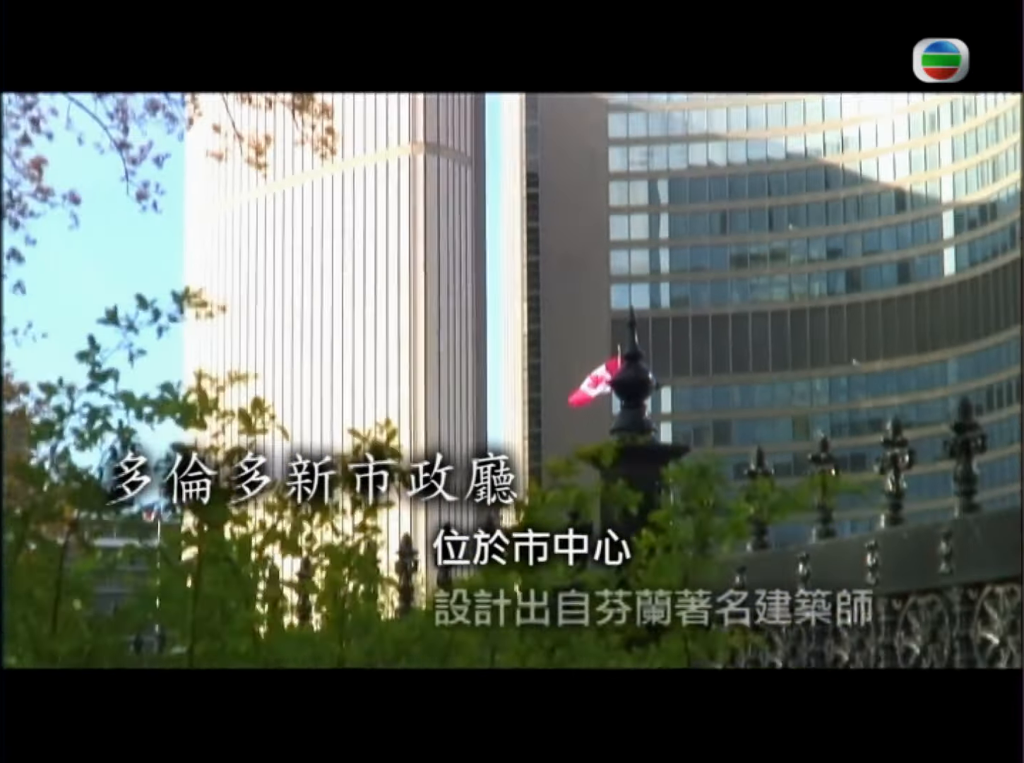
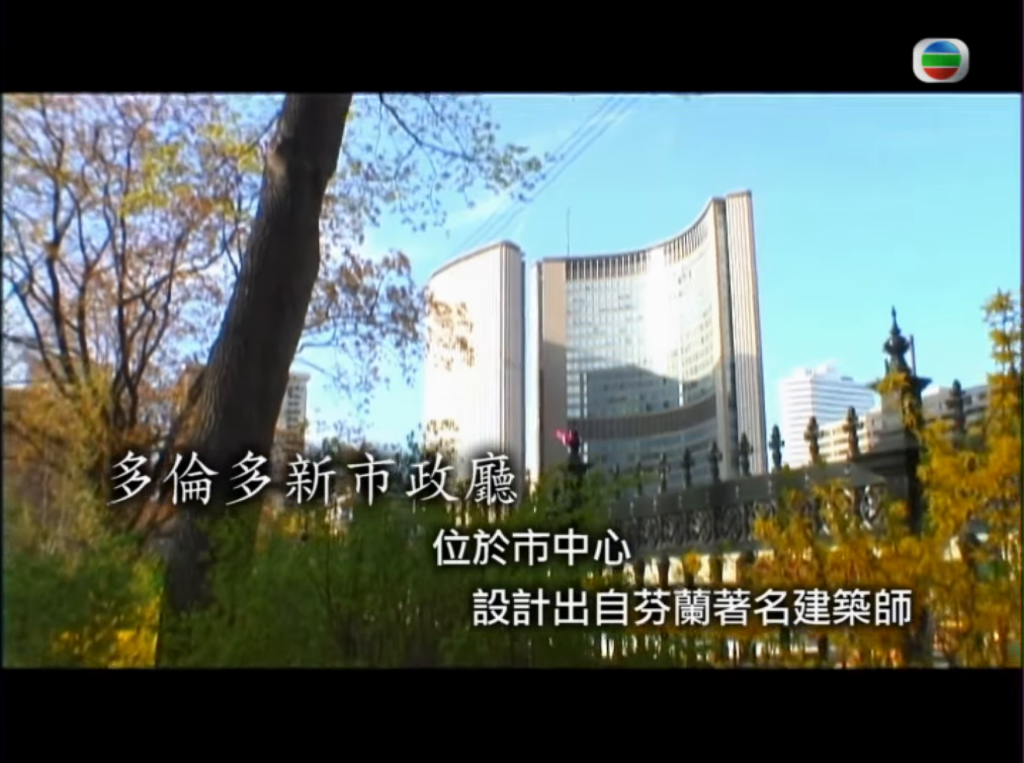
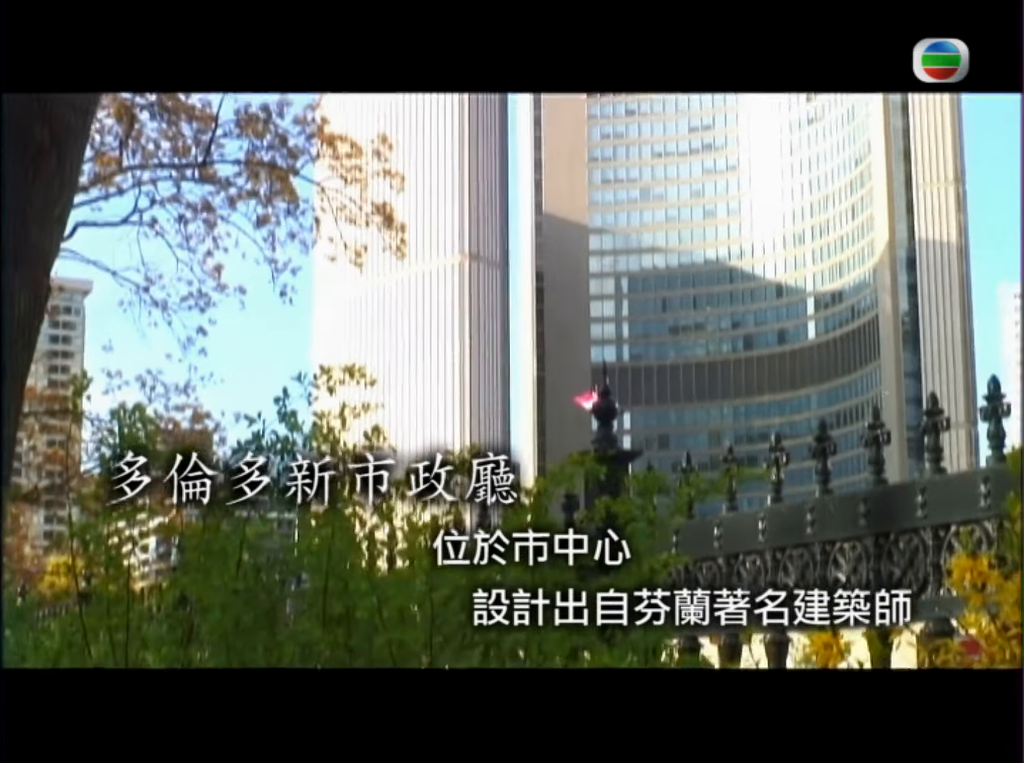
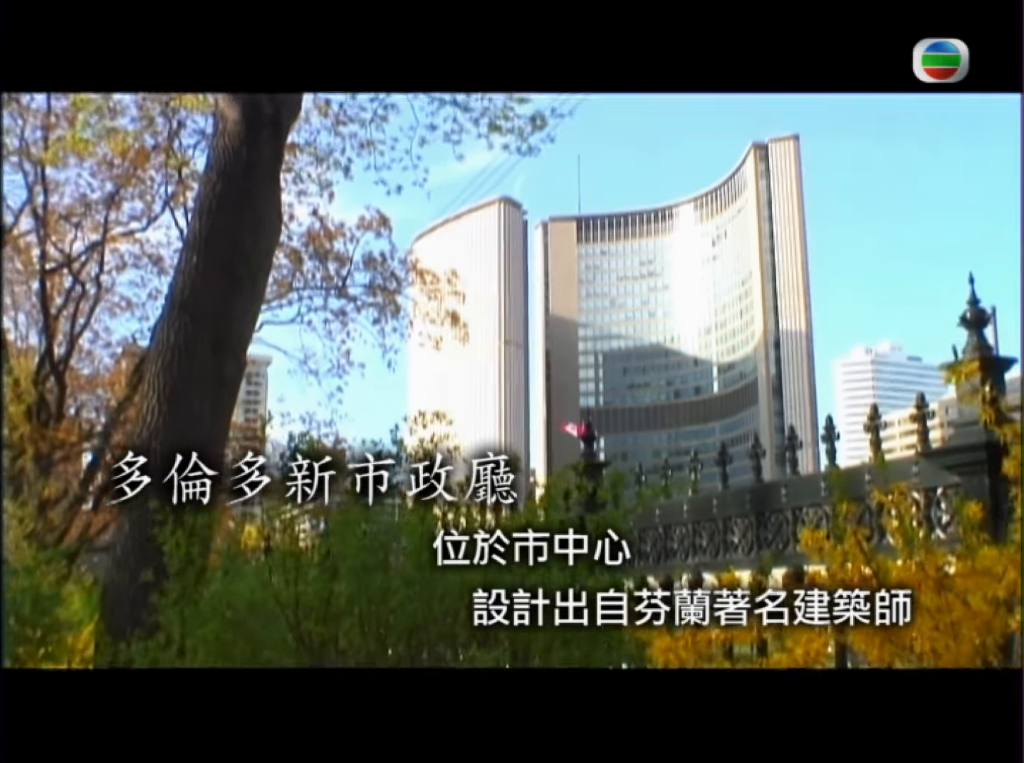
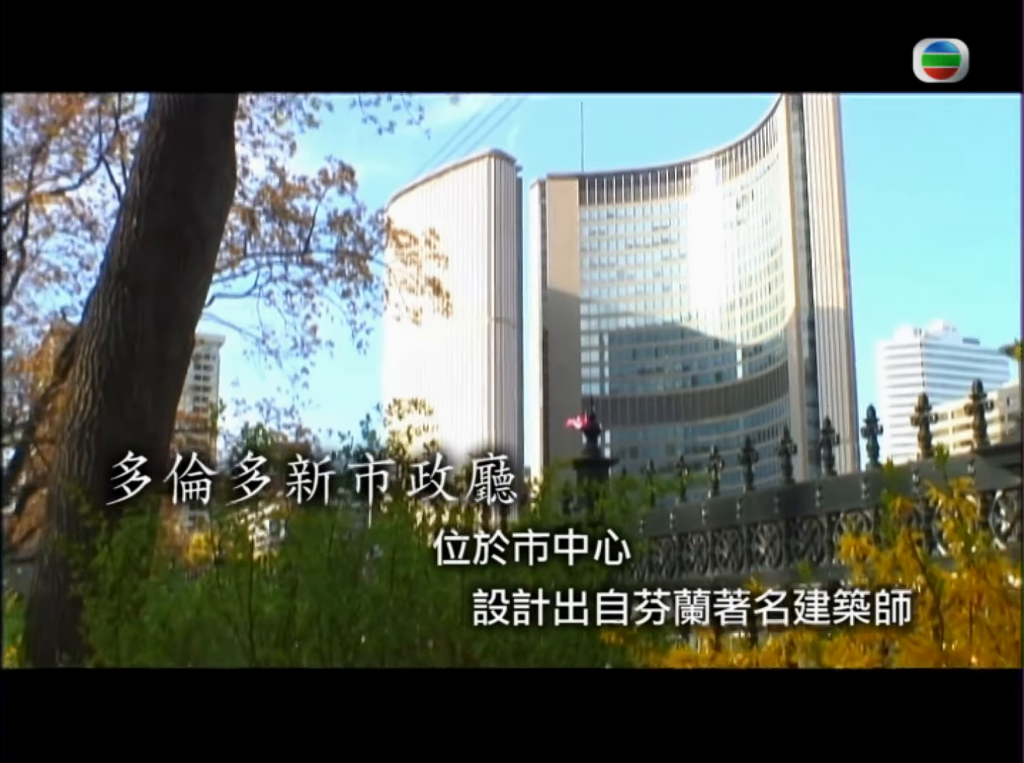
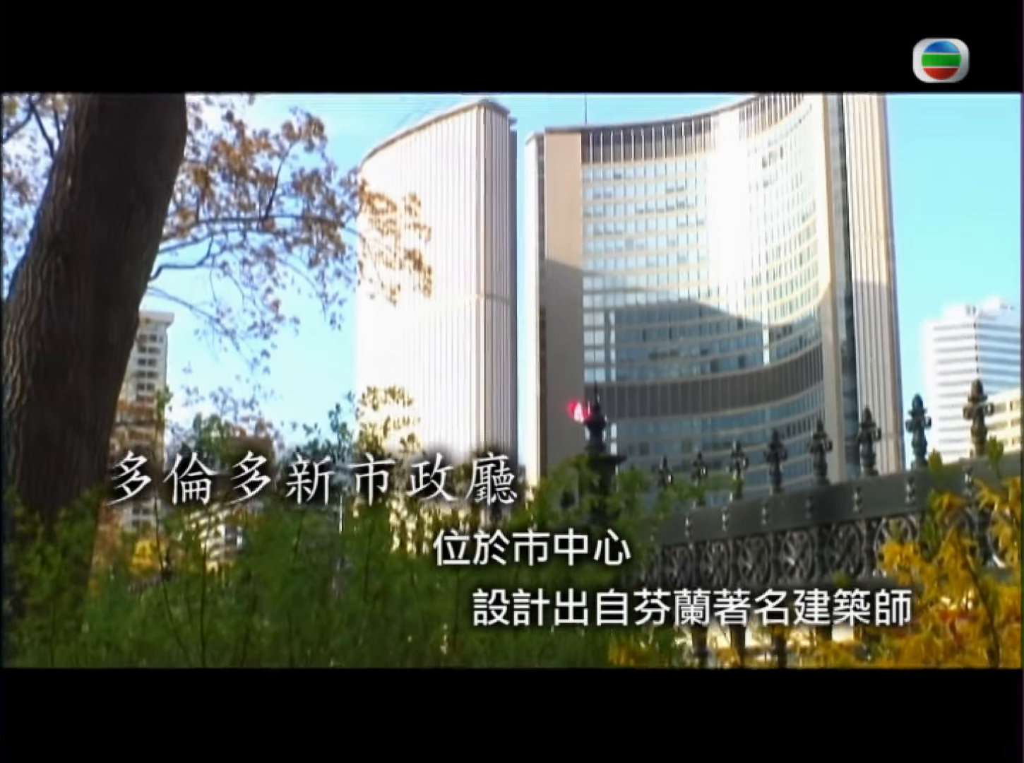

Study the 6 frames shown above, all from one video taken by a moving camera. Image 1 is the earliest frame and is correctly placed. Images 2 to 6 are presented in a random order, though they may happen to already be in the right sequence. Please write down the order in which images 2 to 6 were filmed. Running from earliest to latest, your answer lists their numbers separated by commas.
3, 6, 5, 4, 2
